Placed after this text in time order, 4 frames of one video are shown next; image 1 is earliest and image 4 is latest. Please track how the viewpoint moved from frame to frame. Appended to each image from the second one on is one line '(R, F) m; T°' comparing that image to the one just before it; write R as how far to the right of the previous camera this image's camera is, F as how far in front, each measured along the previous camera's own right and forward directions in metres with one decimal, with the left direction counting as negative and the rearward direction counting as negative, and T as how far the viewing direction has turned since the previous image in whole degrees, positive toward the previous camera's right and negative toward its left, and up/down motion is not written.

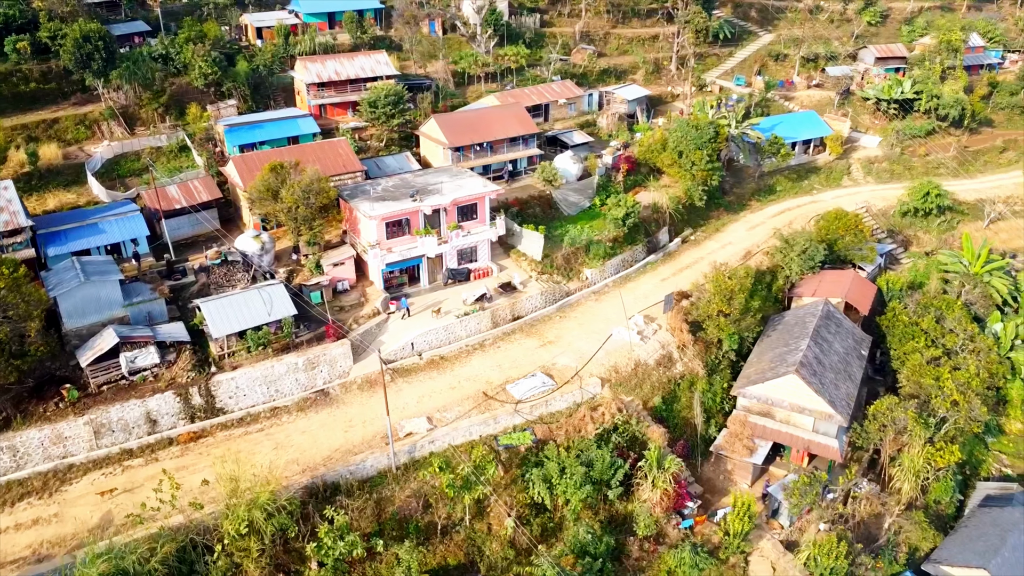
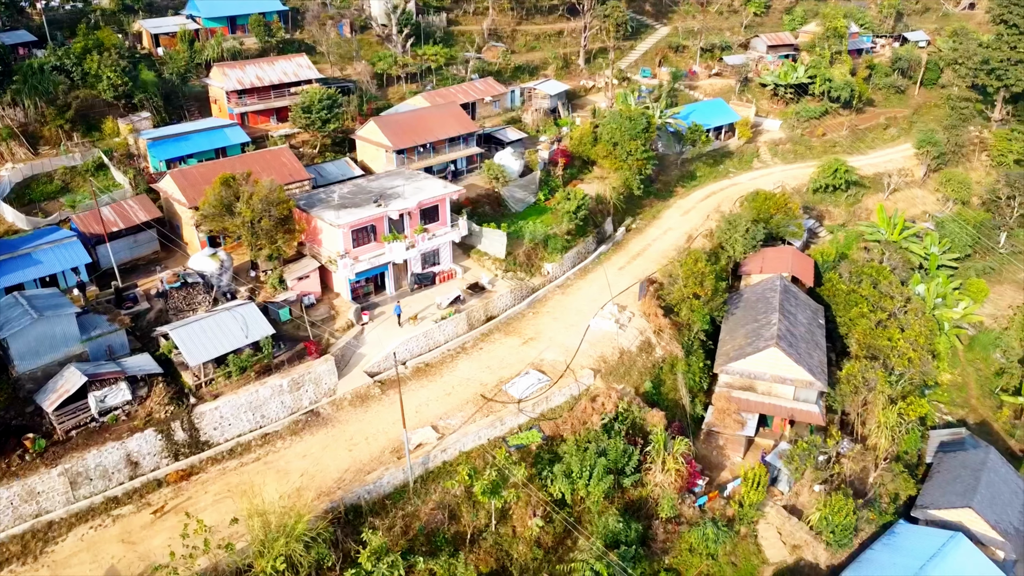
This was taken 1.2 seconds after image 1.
(-3.3, +0.4) m; +8°
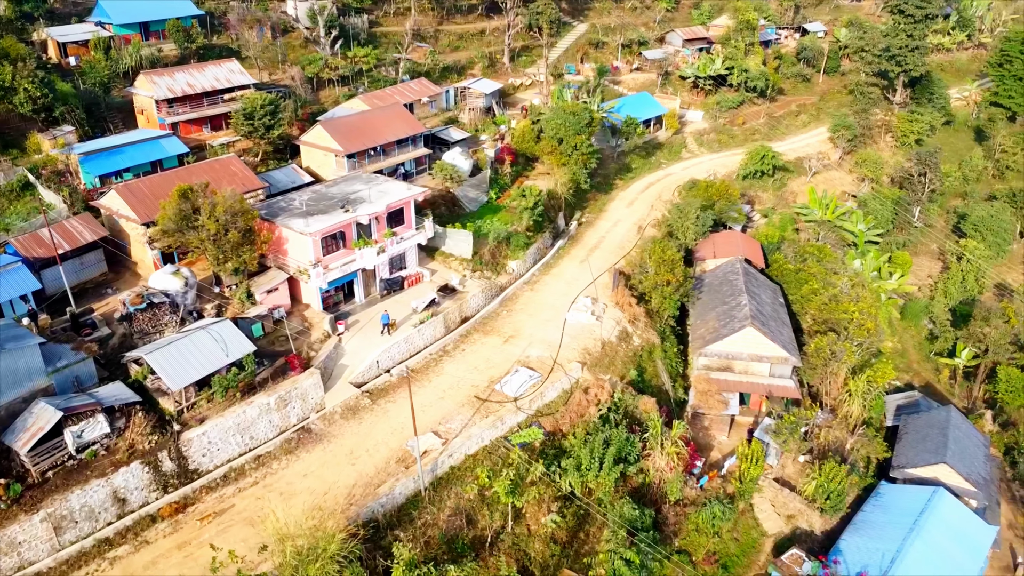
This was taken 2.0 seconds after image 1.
(-2.6, +0.2) m; +7°
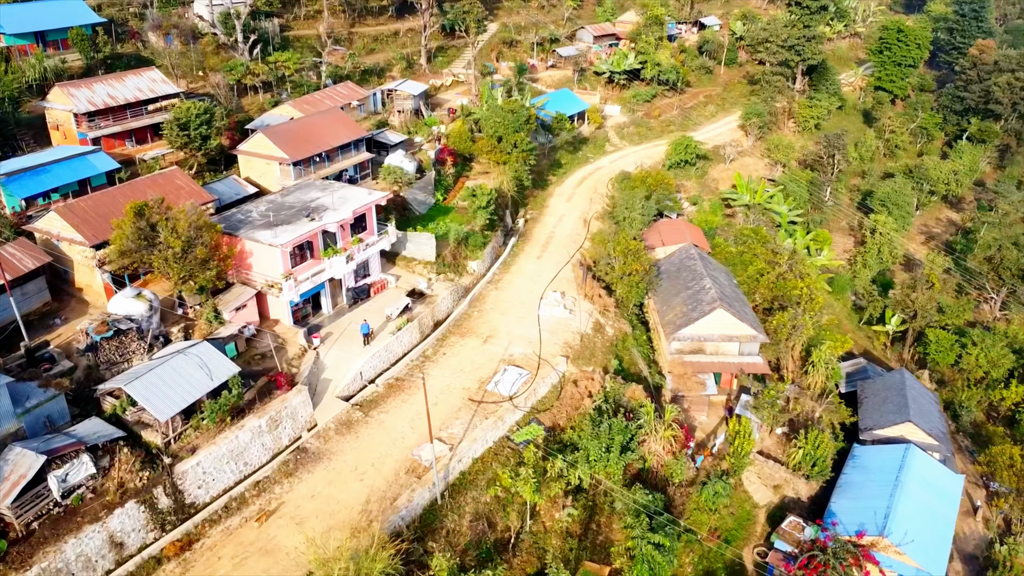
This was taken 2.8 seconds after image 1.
(-2.8, +0.2) m; +8°
